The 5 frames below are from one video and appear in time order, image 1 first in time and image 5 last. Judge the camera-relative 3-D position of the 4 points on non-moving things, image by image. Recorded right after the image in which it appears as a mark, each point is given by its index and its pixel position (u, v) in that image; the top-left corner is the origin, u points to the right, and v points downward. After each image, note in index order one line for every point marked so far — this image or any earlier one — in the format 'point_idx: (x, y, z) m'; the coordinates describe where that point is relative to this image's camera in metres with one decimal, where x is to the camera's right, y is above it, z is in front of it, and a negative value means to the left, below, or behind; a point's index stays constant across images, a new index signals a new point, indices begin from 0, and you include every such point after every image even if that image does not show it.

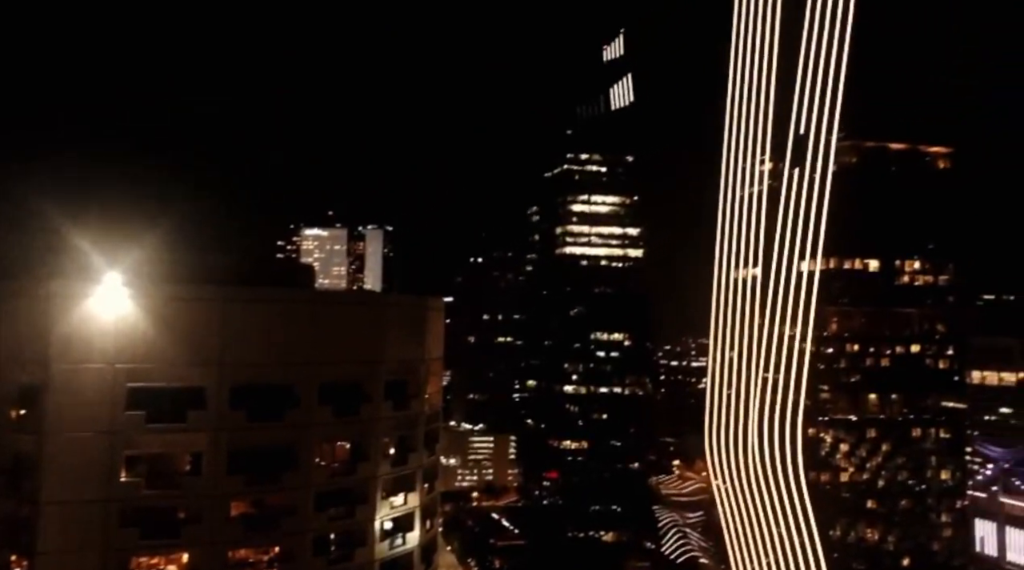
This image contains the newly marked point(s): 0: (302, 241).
0: (-3.8, +0.8, +19.0) m
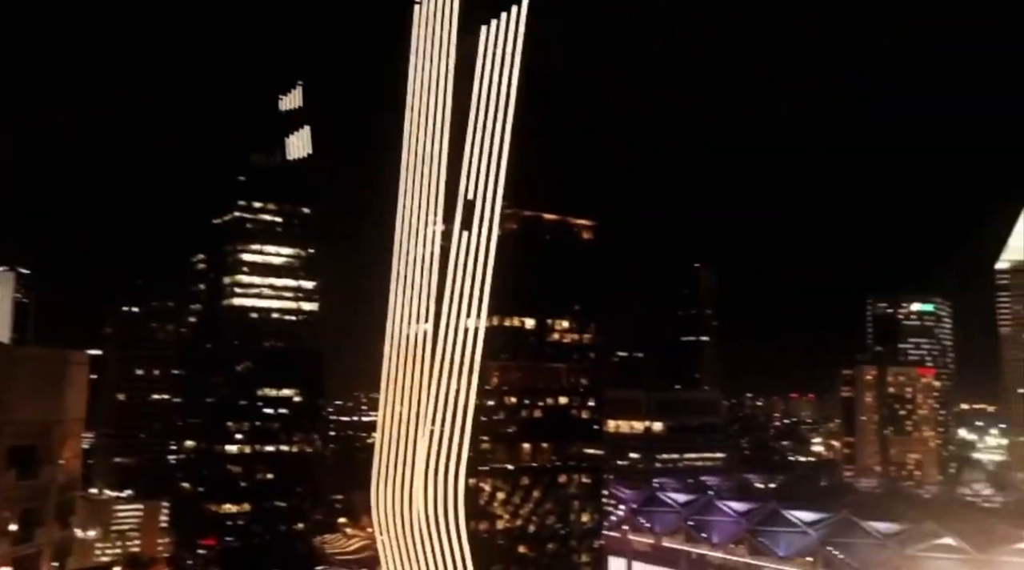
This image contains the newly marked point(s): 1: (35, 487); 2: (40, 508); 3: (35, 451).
0: (-9.7, -0.1, +16.7) m
1: (-6.1, -2.6, +13.2) m
2: (-6.1, -2.9, +13.3) m
3: (-6.1, -2.1, +13.1) m
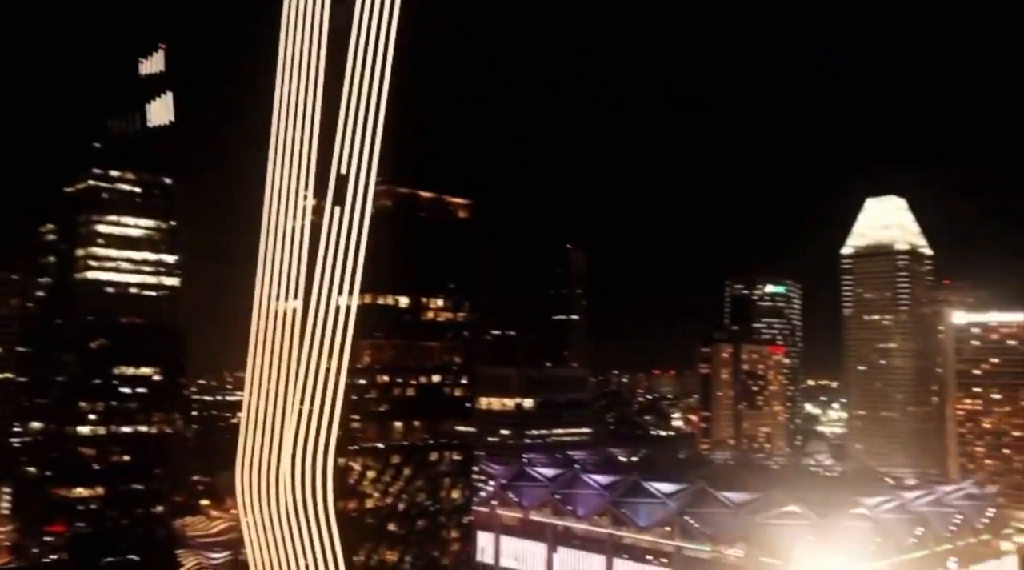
0: (-11.6, +0.4, +15.2) m
1: (-7.6, -2.3, +12.2) m
2: (-7.7, -2.5, +12.3) m
3: (-7.7, -1.8, +12.1) m
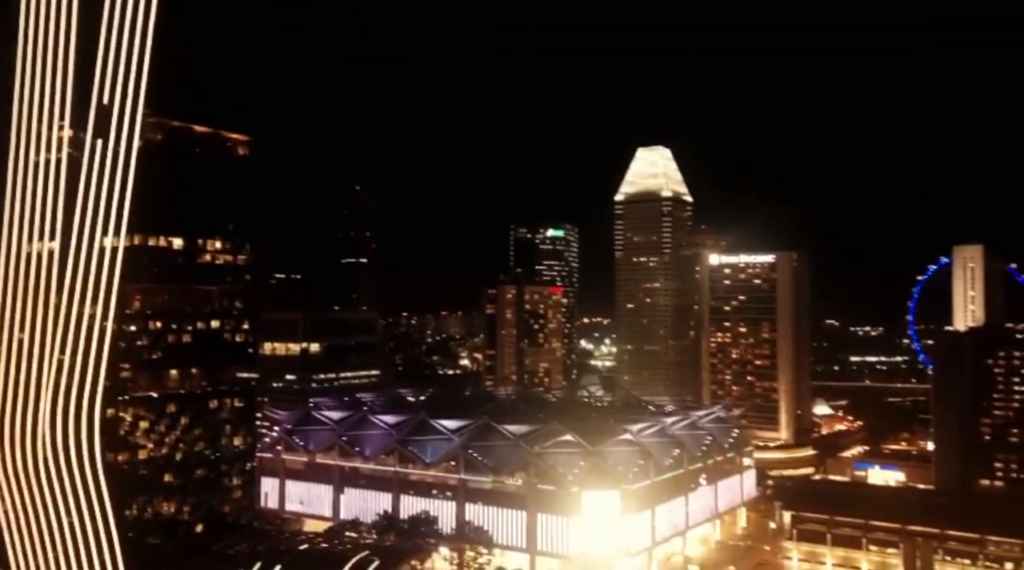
0: (-15.1, +1.0, +14.0) m
1: (-10.6, -1.8, +12.0) m
2: (-10.6, -2.1, +12.1) m
3: (-10.6, -1.3, +11.9) m
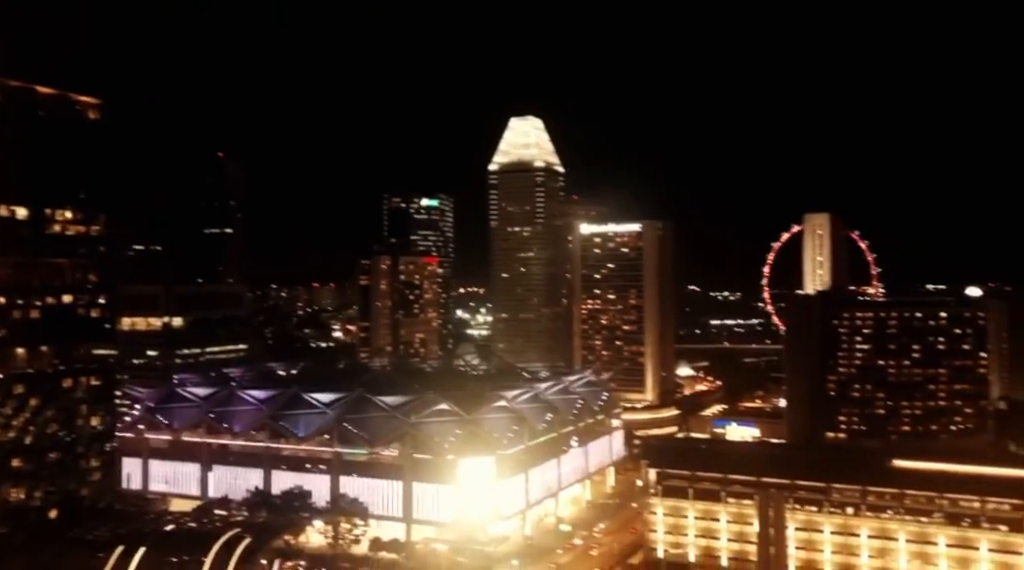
0: (-17.1, +1.0, +12.5) m
1: (-12.4, -1.7, +11.1) m
2: (-12.5, -2.0, +11.2) m
3: (-12.4, -1.2, +11.0) m
